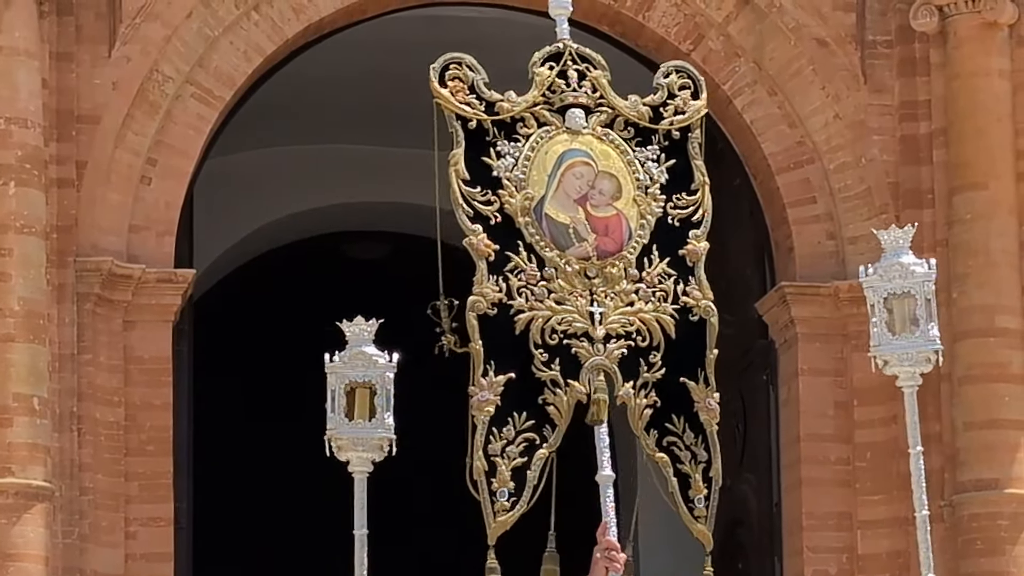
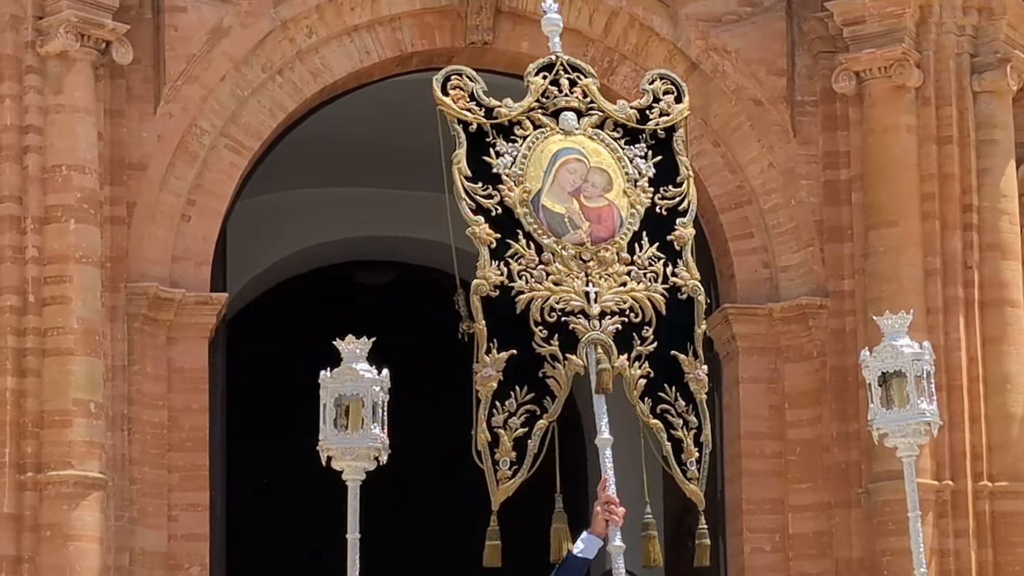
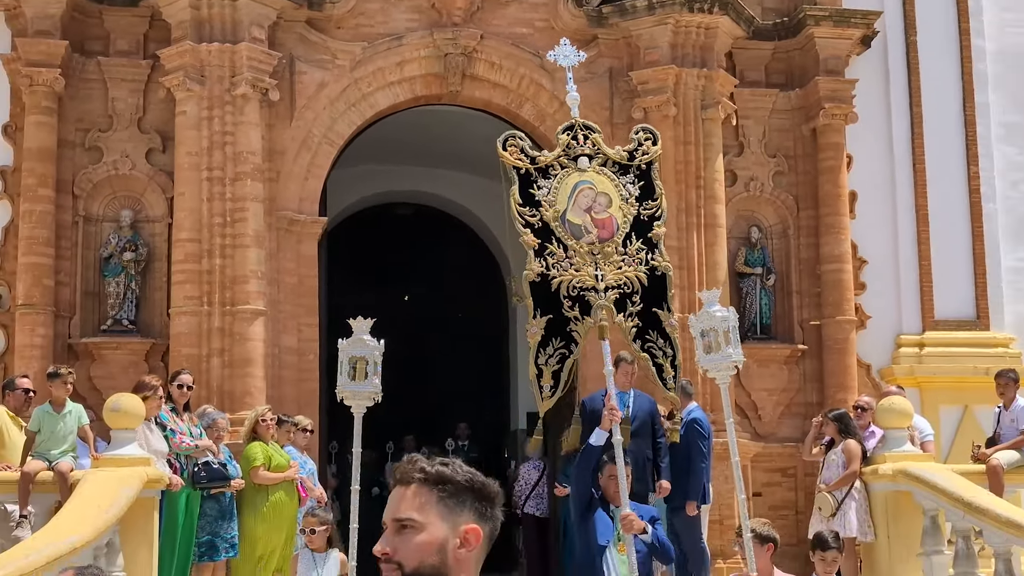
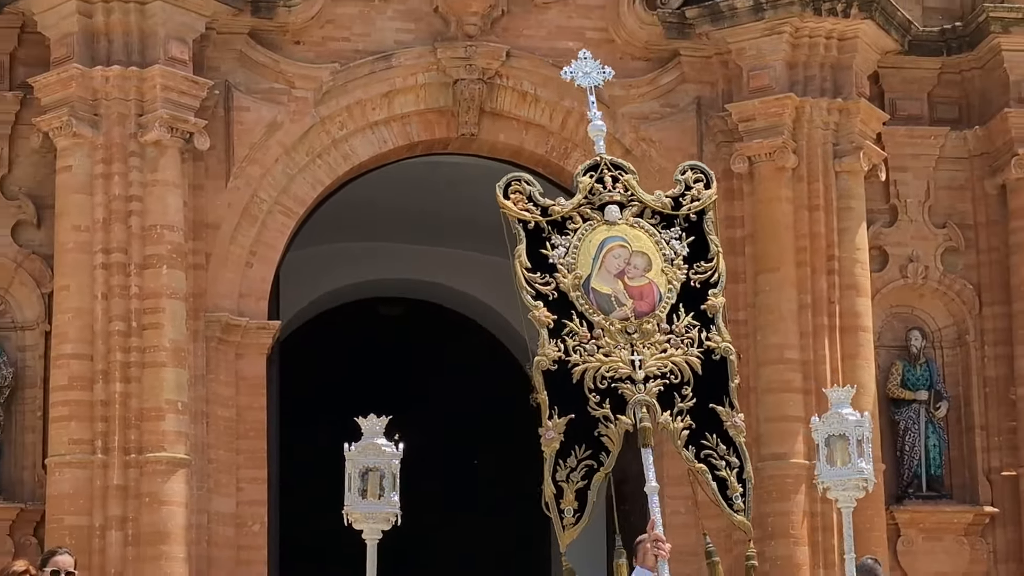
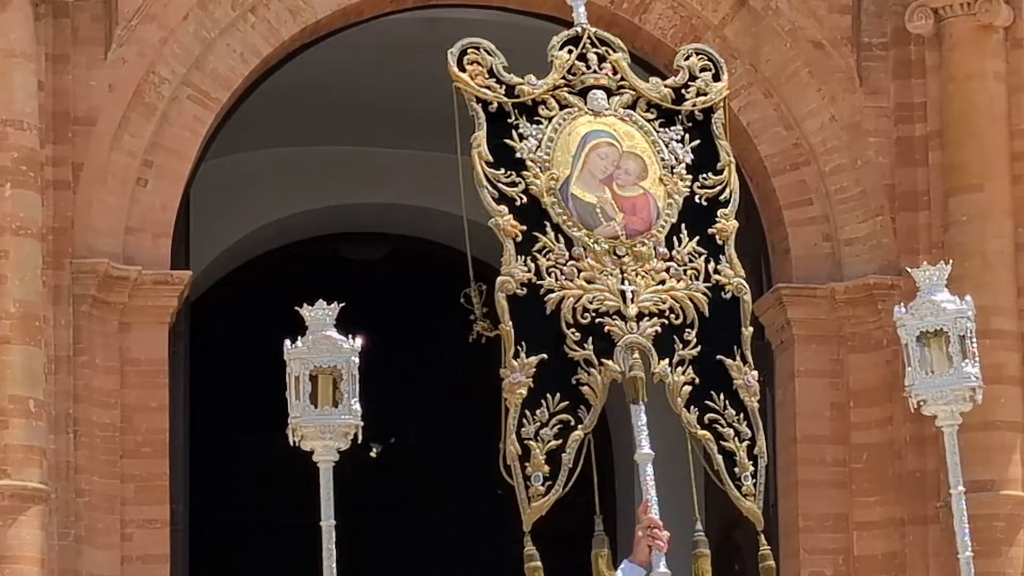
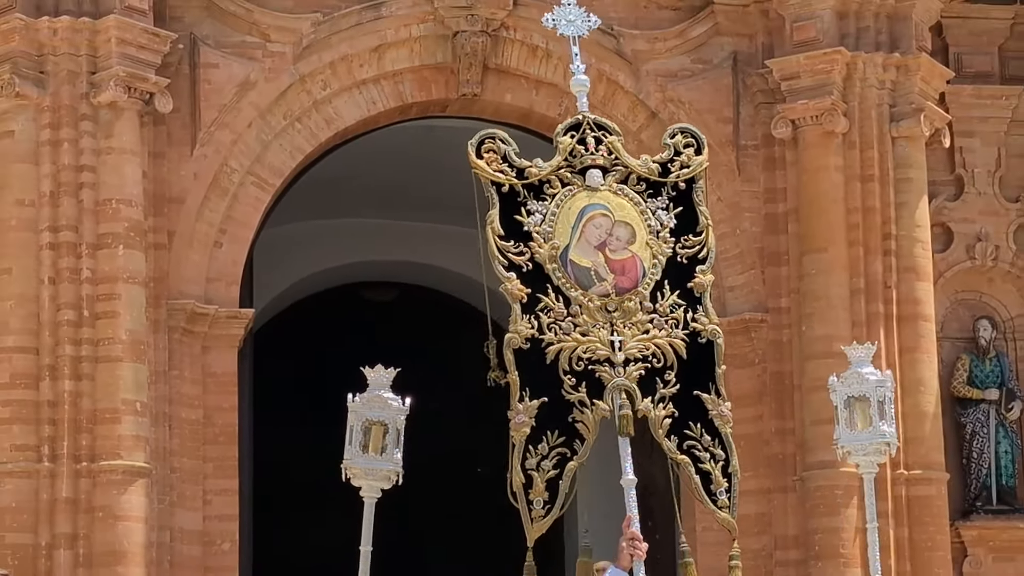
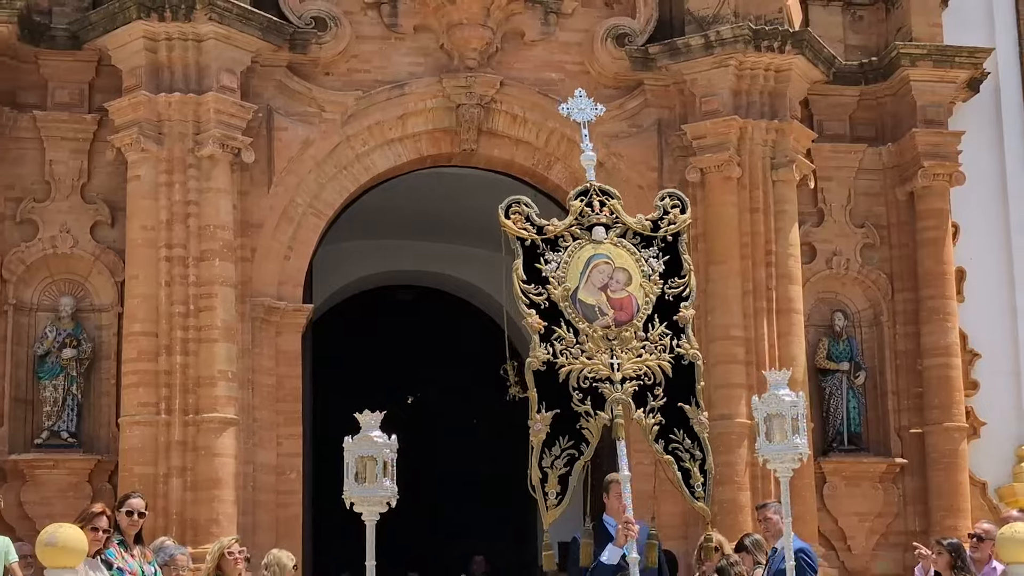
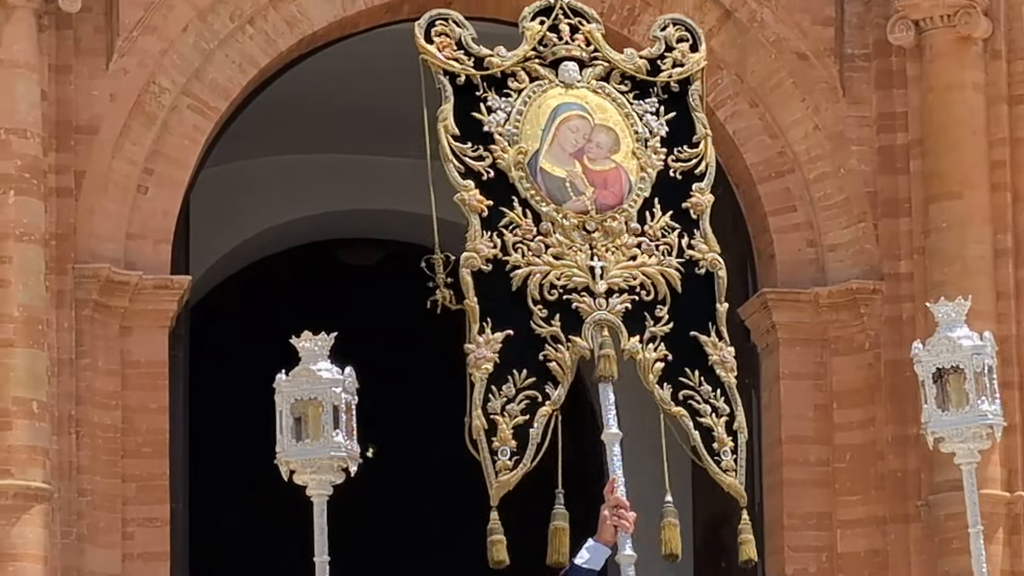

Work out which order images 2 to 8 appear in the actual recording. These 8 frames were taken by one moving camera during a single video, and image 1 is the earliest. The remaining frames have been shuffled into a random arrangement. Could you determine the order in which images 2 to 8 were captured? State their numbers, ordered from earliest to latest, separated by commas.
5, 8, 2, 6, 4, 7, 3
